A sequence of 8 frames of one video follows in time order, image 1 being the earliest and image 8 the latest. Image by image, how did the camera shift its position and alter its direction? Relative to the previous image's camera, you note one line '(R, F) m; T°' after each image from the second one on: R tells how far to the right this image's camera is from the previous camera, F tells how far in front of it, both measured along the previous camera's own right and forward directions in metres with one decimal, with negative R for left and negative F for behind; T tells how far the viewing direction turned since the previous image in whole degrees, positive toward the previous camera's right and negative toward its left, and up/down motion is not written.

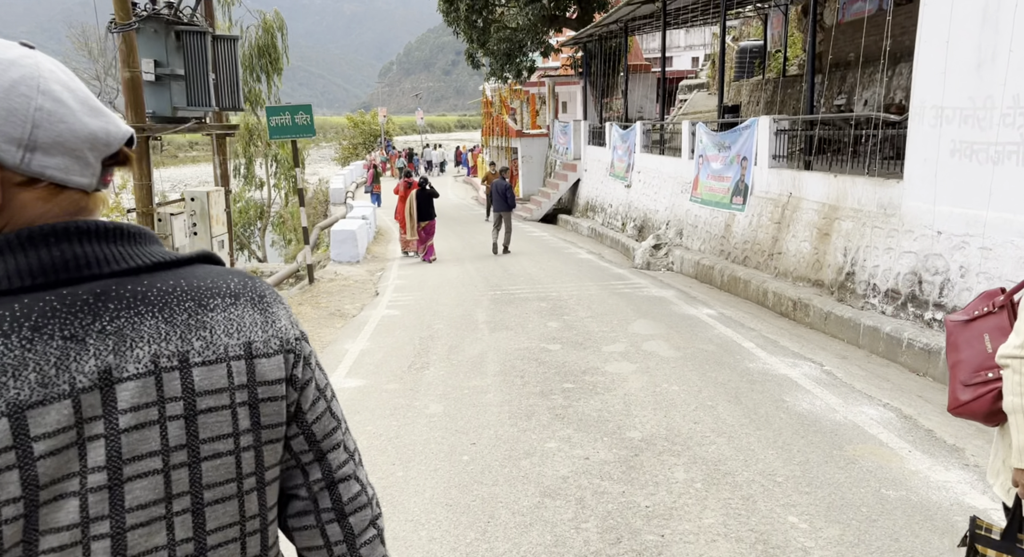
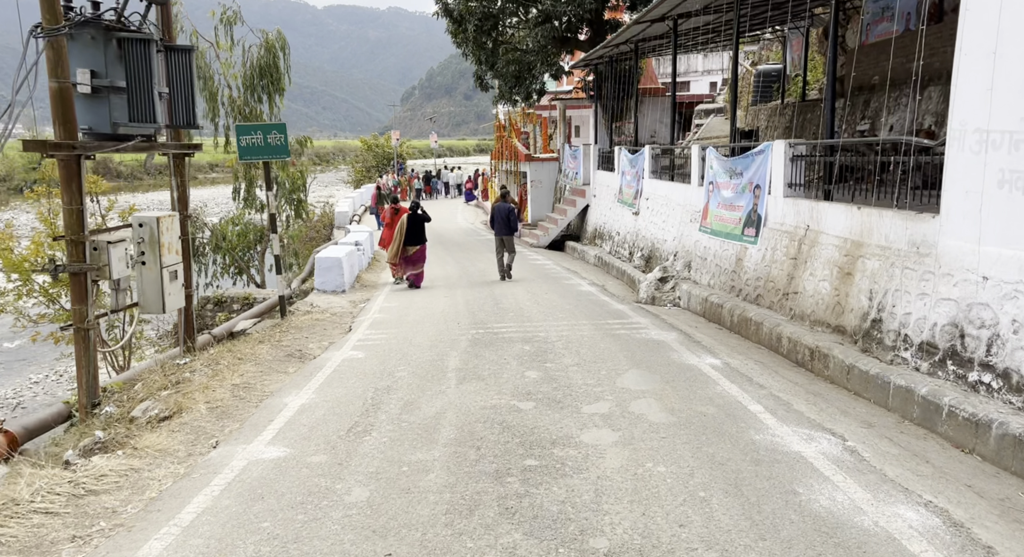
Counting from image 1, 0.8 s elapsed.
(+0.4, +1.1) m; -1°
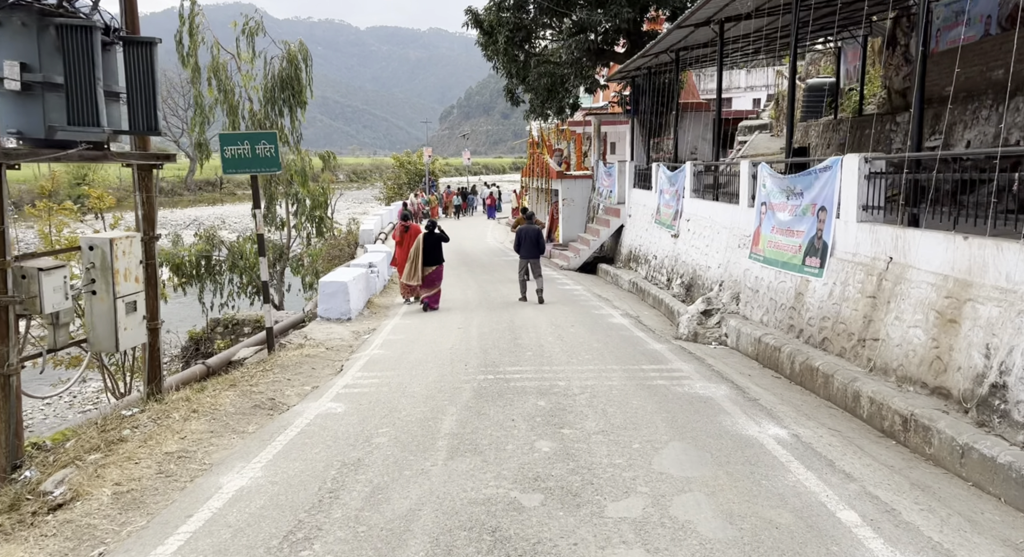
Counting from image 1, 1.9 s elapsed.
(+0.2, +1.6) m; -2°
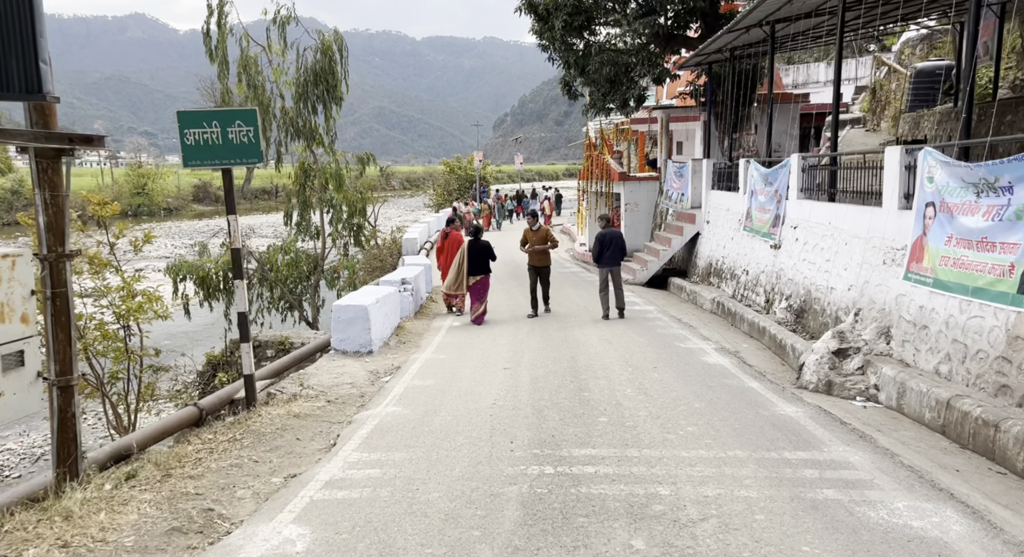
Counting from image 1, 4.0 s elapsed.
(-0.1, +2.9) m; -3°
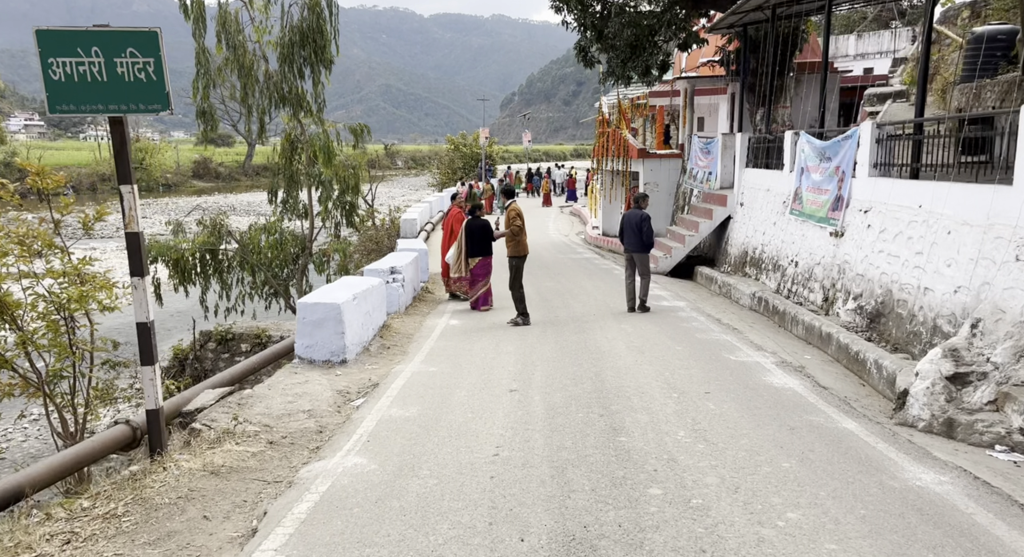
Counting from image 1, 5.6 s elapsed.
(0.0, +2.2) m; 0°
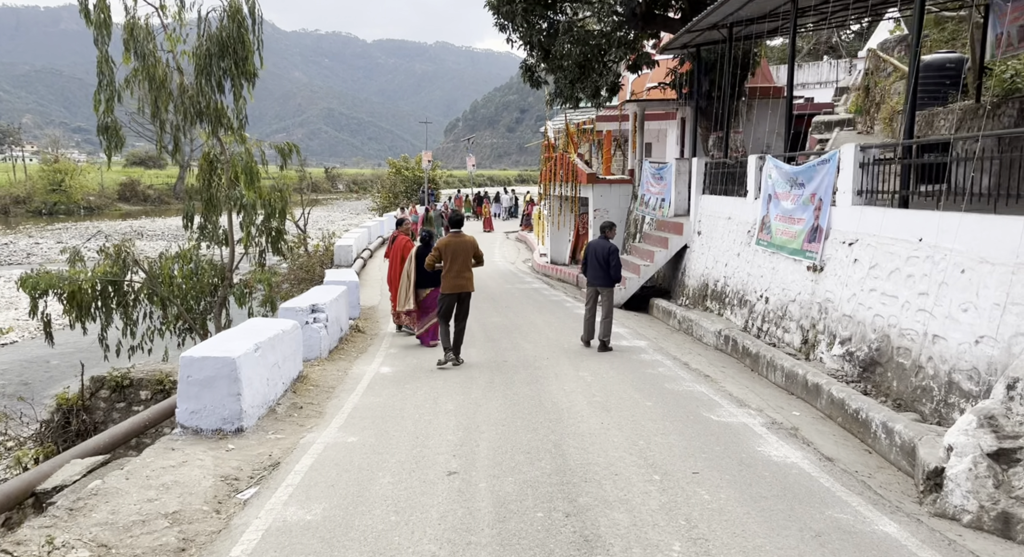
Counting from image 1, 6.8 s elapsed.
(0.0, +1.5) m; +4°
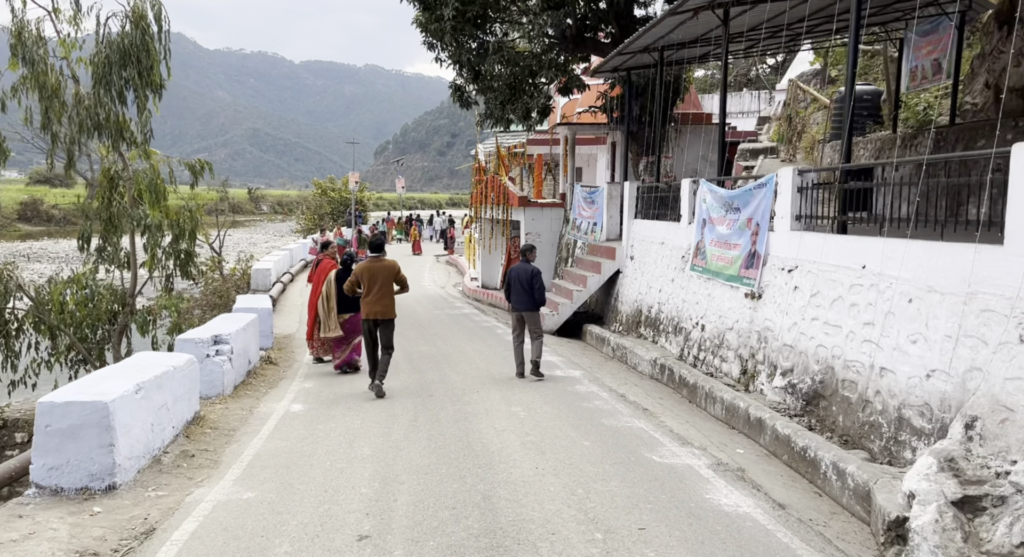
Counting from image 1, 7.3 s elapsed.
(+0.1, +0.6) m; +4°
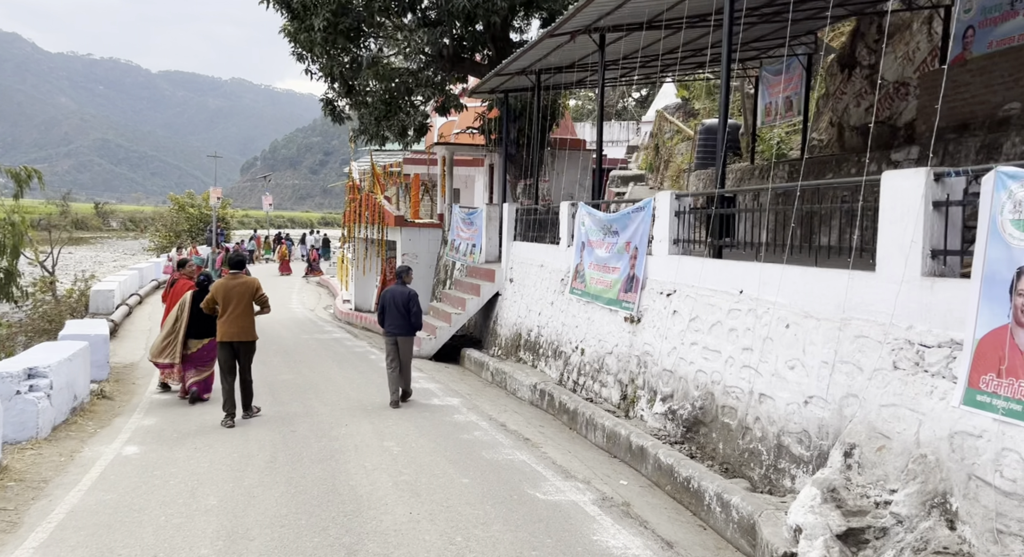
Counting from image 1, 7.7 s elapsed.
(0.0, +0.3) m; +8°
